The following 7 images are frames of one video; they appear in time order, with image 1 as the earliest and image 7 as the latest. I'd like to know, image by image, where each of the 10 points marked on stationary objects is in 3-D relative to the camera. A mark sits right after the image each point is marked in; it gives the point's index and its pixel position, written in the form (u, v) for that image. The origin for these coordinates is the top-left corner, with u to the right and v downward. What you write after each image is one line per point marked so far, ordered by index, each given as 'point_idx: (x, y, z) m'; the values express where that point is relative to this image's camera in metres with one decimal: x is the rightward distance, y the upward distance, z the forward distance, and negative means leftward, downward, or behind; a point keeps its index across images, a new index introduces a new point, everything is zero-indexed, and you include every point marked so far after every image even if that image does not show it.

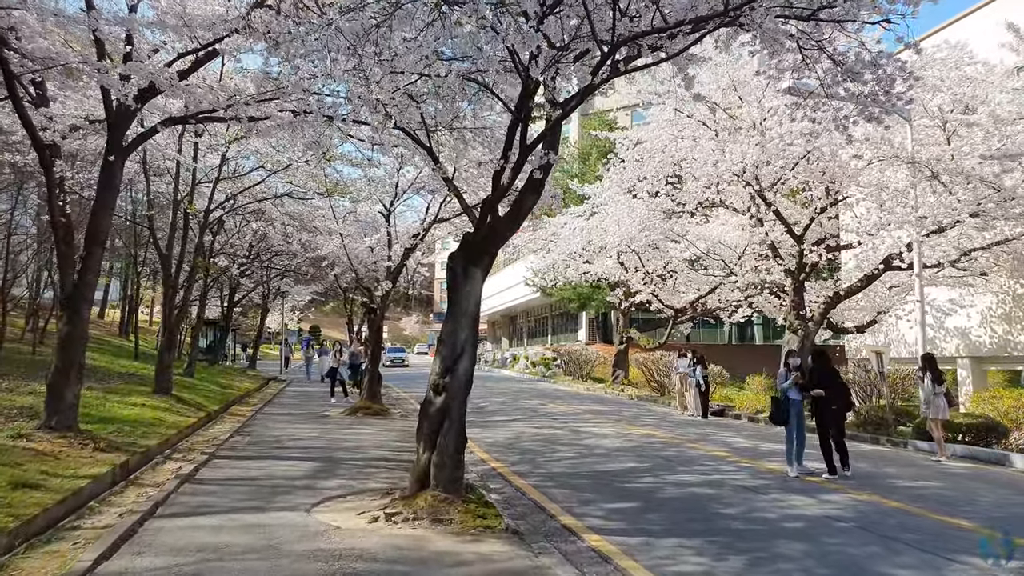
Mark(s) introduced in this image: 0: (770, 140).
0: (+5.9, +3.4, +17.1) m
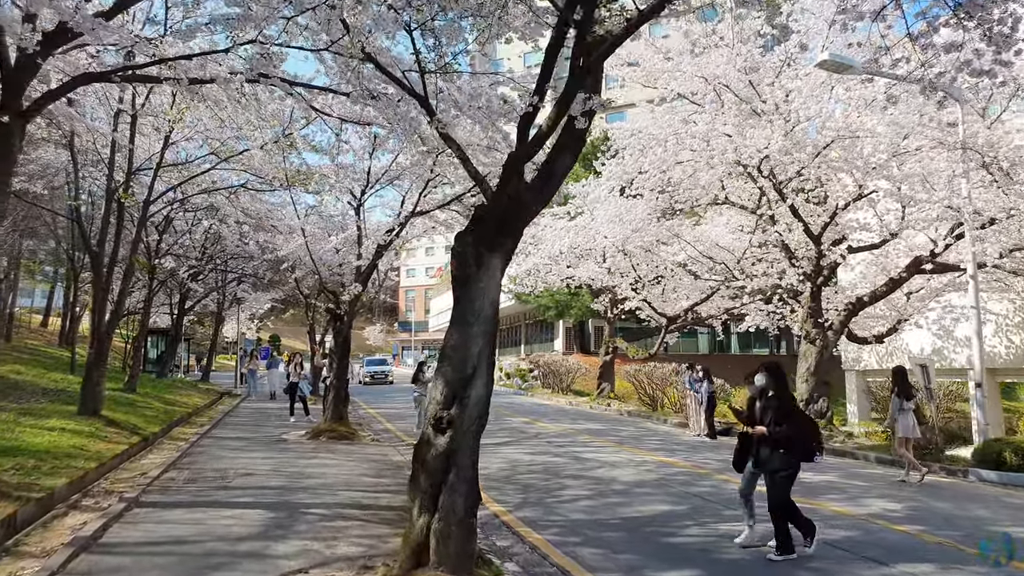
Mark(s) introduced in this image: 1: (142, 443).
0: (+5.7, +3.3, +15.2) m
1: (-6.6, -2.8, +13.8) m
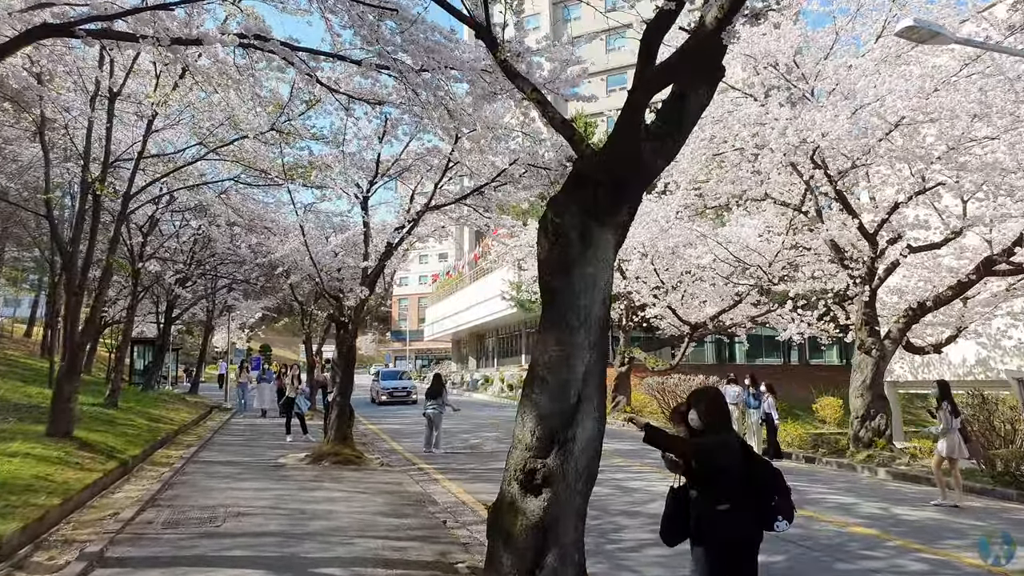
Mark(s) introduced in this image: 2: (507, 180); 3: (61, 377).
0: (+6.1, +3.3, +13.7) m
1: (-6.1, -2.9, +12.0) m
2: (-0.1, +1.8, +12.8) m
3: (-8.0, -1.6, +13.7) m
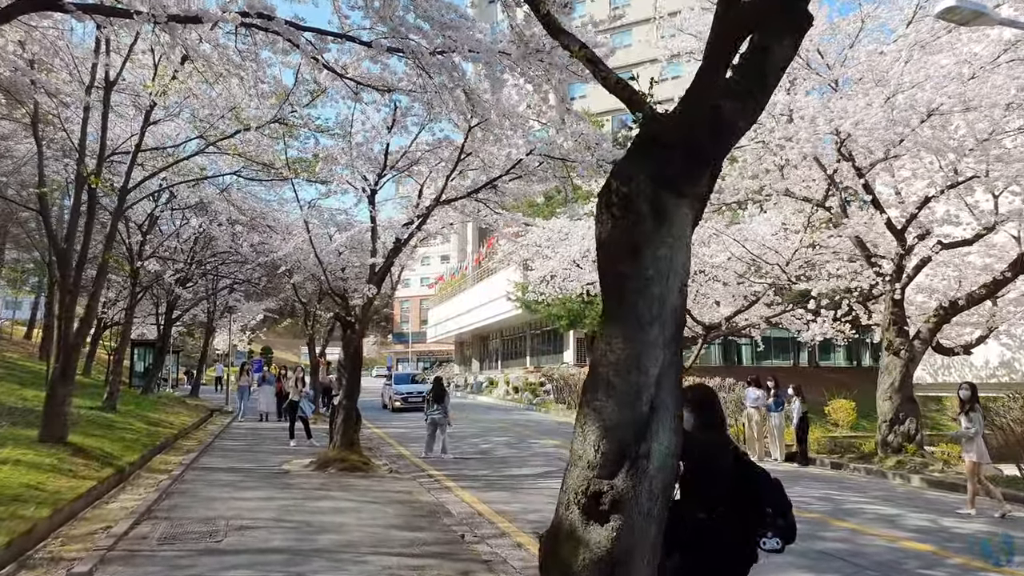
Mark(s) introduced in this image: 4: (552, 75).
0: (+6.4, +3.3, +13.0) m
1: (-5.9, -2.8, +11.4) m
2: (+0.2, +1.8, +12.2) m
3: (-7.8, -1.6, +13.1) m
4: (+0.5, +2.6, +9.2) m
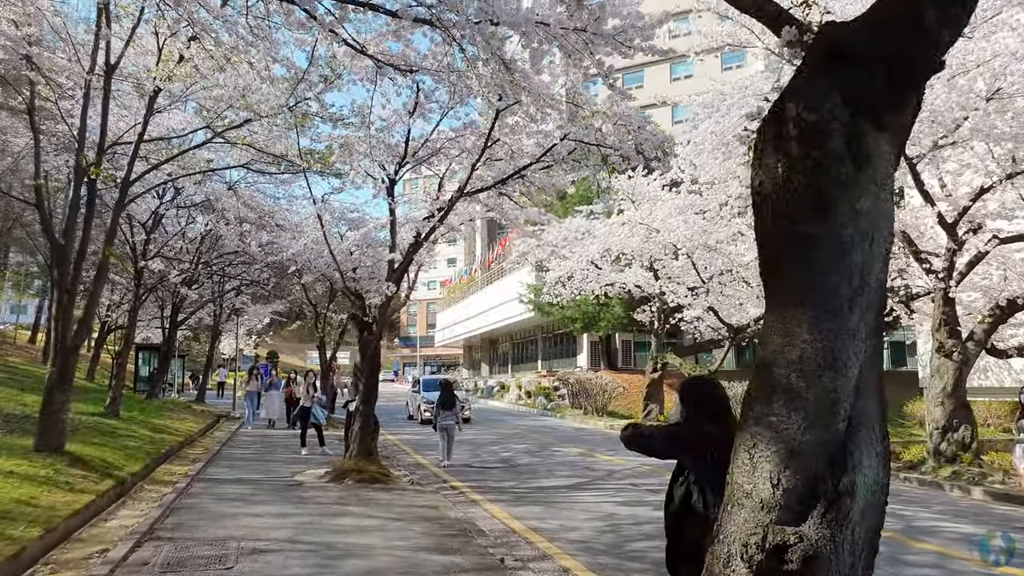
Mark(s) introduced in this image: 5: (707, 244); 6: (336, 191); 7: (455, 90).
0: (+6.8, +3.3, +12.1) m
1: (-5.4, -2.8, +10.5) m
2: (+0.6, +1.9, +11.3) m
3: (-7.3, -1.6, +12.3) m
4: (+0.9, +2.6, +8.4) m
5: (+5.0, +1.1, +19.7) m
6: (-3.7, +2.1, +16.3) m
7: (-0.8, +2.6, +10.2) m
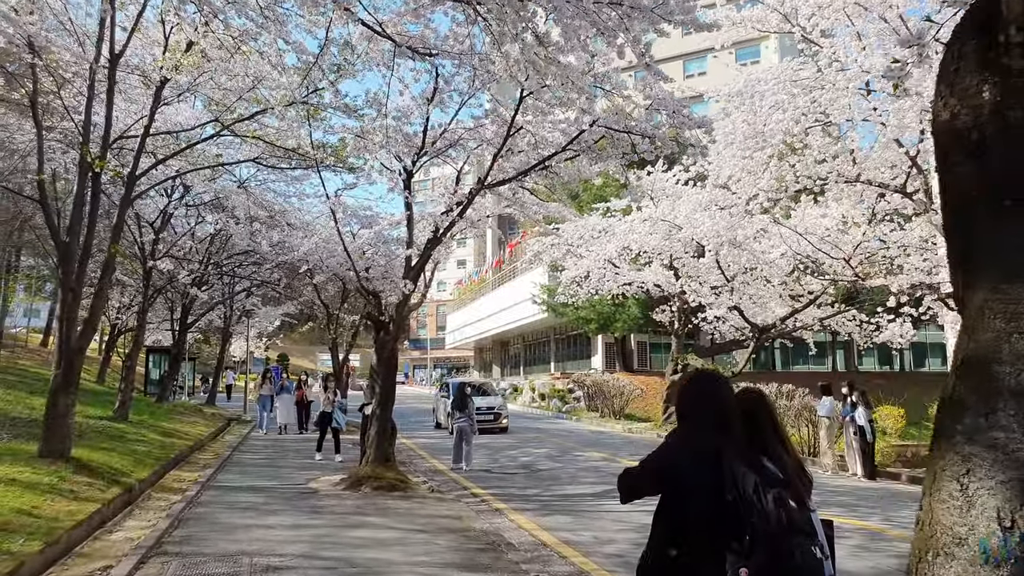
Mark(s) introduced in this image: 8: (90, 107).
0: (+7.2, +3.4, +11.5) m
1: (-5.1, -2.8, +10.0) m
2: (+1.0, +1.9, +10.7) m
3: (-7.0, -1.5, +11.8) m
4: (+1.2, +2.7, +7.8) m
5: (+5.4, +1.2, +19.1) m
6: (-3.3, +2.1, +15.8) m
7: (-0.4, +2.6, +9.7) m
8: (-6.8, +2.9, +12.4) m
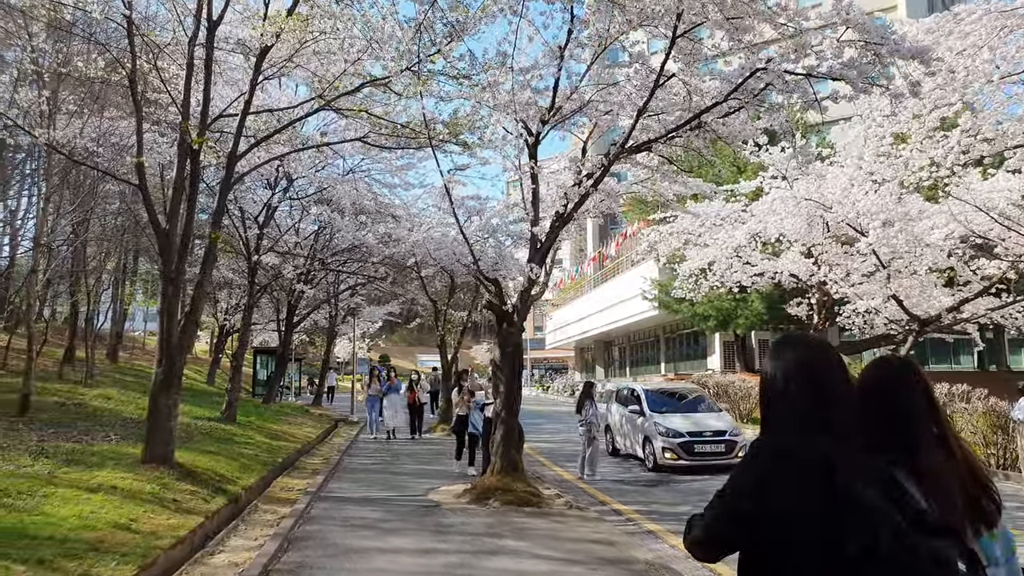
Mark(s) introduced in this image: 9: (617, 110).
0: (+8.9, +3.7, +9.0) m
1: (-3.3, -2.6, +8.9) m
2: (+2.7, +2.2, +8.9) m
3: (-5.0, -1.4, +10.9) m
4: (+2.6, +2.9, +6.0) m
5: (+8.1, +1.5, +16.7) m
6: (-1.0, +2.3, +14.5) m
7: (+1.2, +2.9, +8.1) m
8: (-4.8, +3.0, +11.6) m
9: (+1.4, +2.4, +10.5) m
